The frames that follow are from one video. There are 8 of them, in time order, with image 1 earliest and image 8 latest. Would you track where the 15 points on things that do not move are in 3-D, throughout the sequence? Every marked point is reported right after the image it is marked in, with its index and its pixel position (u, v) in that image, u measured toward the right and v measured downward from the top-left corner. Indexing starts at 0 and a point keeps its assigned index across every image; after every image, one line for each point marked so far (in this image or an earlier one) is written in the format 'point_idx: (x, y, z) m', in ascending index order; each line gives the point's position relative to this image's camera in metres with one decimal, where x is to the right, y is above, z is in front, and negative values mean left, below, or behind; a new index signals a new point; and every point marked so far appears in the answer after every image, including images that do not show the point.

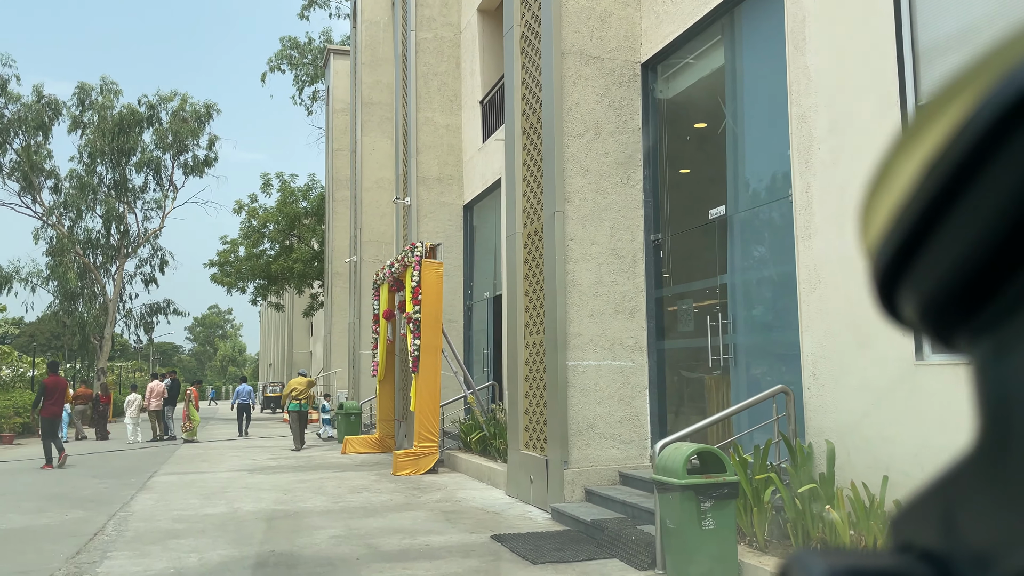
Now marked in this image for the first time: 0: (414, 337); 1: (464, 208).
0: (-1.7, -0.8, +13.6) m
1: (-1.1, +1.8, +17.9) m
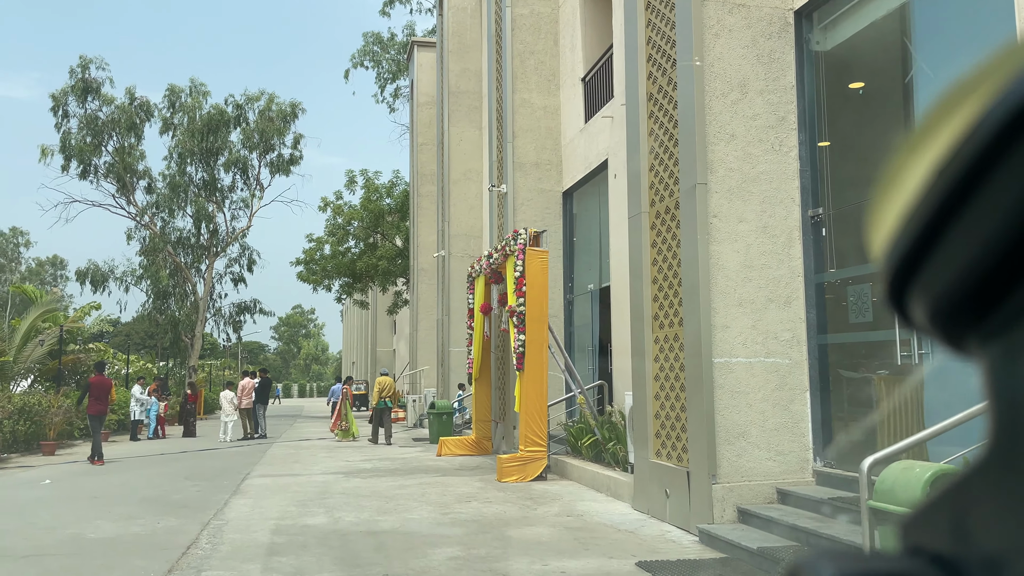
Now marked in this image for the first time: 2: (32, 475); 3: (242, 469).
0: (+0.1, -0.7, +12.5) m
1: (+1.1, +2.0, +16.7) m
2: (-8.5, -3.3, +14.1) m
3: (-5.1, -3.3, +14.9) m
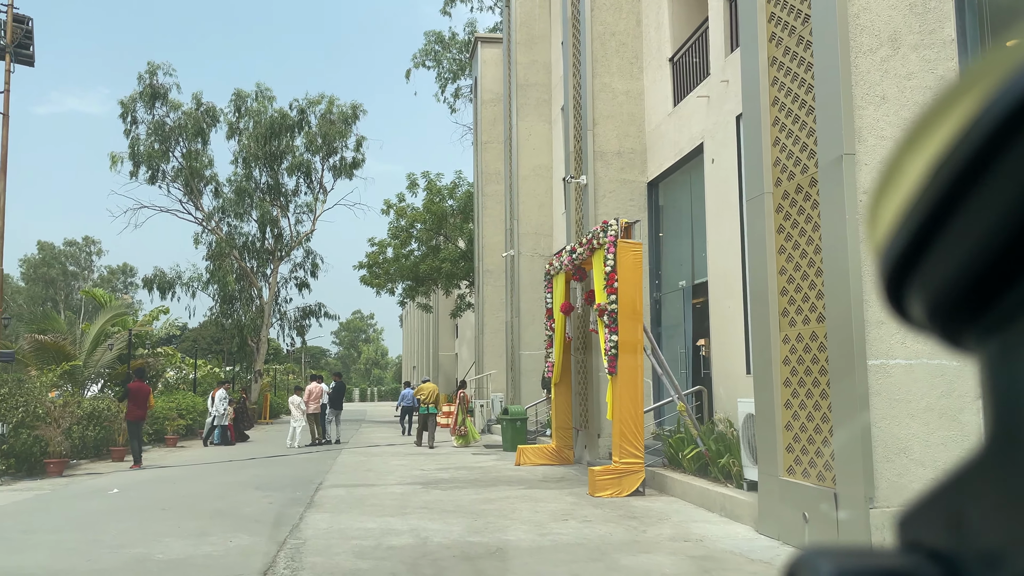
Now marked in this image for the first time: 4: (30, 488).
0: (+1.4, -0.6, +11.4) m
1: (+2.7, +2.0, +15.6) m
2: (-7.0, -3.3, +13.6) m
3: (-3.5, -3.3, +14.2) m
4: (-8.0, -3.3, +13.2) m
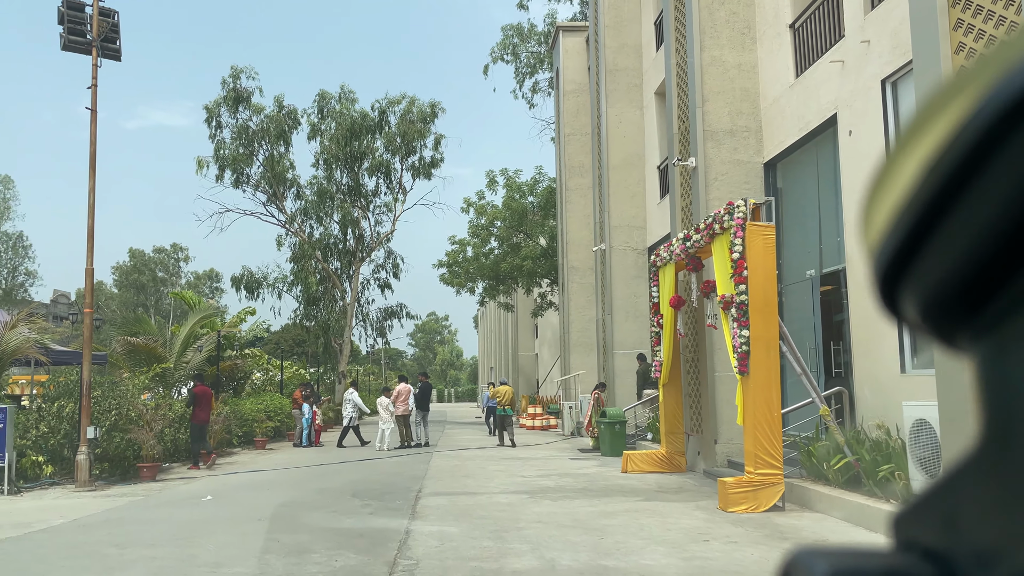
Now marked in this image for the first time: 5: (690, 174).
0: (+2.9, -0.5, +10.2) m
1: (+4.5, +2.2, +14.2) m
2: (-5.3, -3.3, +13.1) m
3: (-1.7, -3.3, +13.4) m
4: (-6.3, -3.3, +12.8) m
5: (+3.3, +2.1, +14.7) m
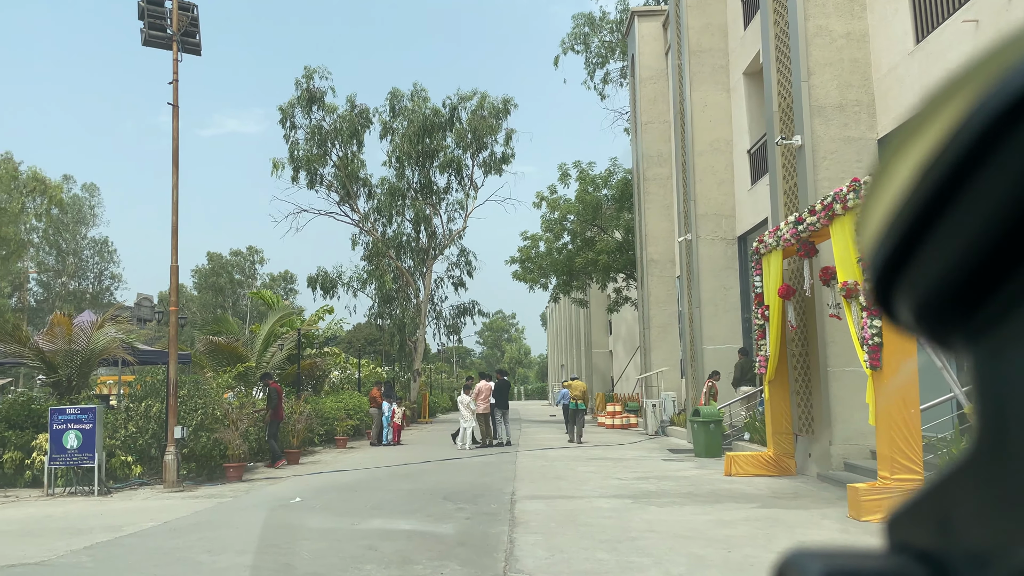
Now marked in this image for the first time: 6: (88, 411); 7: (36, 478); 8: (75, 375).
0: (+4.1, -0.3, +9.2) m
1: (+6.0, +2.4, +13.1) m
2: (-3.7, -3.2, +12.8) m
3: (-0.2, -3.2, +12.8) m
4: (-4.7, -3.2, +12.6) m
5: (+4.8, +2.3, +13.7) m
6: (-6.6, -1.9, +12.4) m
7: (-8.1, -3.2, +13.6) m
8: (-8.3, -1.7, +15.2) m
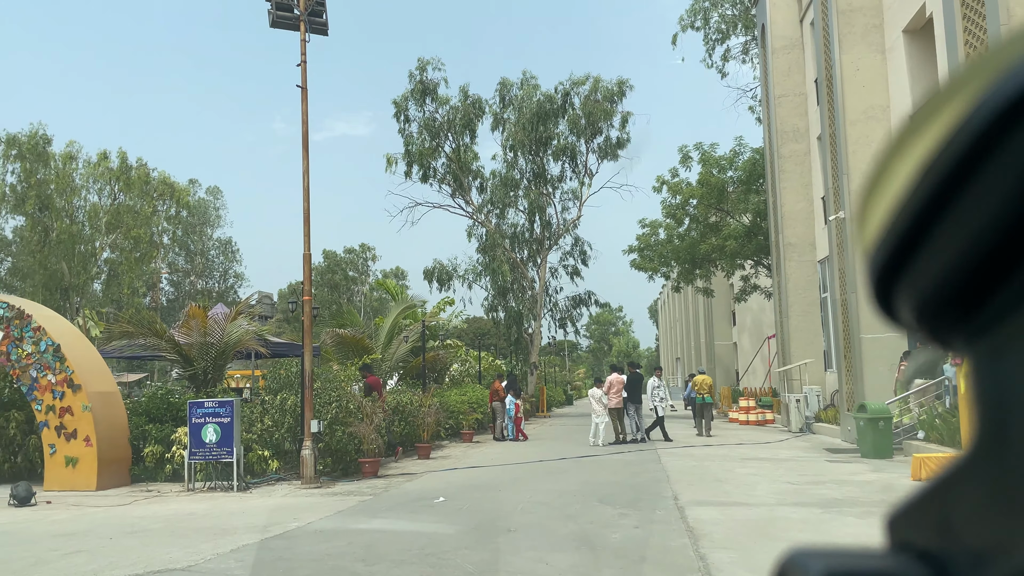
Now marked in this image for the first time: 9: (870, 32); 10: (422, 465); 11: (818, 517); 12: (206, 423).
0: (+5.9, 0.0, +7.4) m
1: (+8.2, +2.7, +11.0) m
2: (-1.4, -3.0, +12.1) m
3: (+2.1, -2.9, +11.6) m
4: (-2.5, -3.1, +12.0) m
5: (+7.1, +2.6, +11.8) m
6: (-4.3, -1.8, +12.1) m
7: (-5.7, -3.1, +13.4) m
8: (-5.7, -1.5, +15.0) m
9: (+8.8, +6.2, +19.5) m
10: (-1.8, -3.5, +15.9) m
11: (+3.4, -2.6, +8.8) m
12: (-4.7, -2.1, +12.2) m
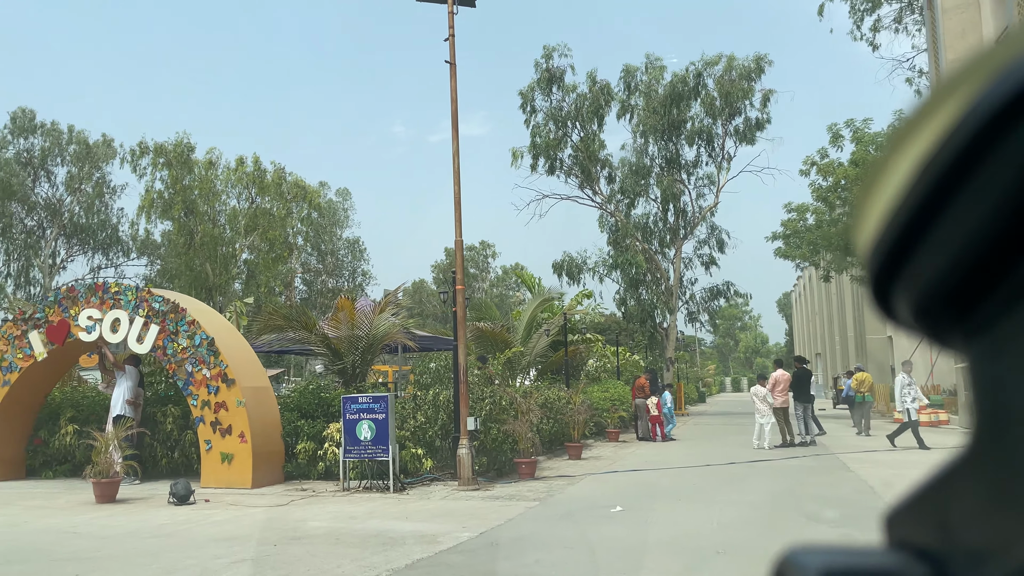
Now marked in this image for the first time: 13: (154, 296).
0: (+7.5, +0.3, +5.3) m
1: (+10.3, +3.1, +8.6) m
2: (+1.0, -2.8, +11.0) m
3: (+4.4, -2.6, +10.0) m
4: (0.0, -2.9, +11.1) m
5: (+9.3, +3.0, +9.4) m
6: (-1.9, -1.6, +11.4) m
7: (-3.0, -2.9, +12.9) m
8: (-2.8, -1.4, +14.5) m
9: (+12.0, +6.6, +16.8) m
10: (+1.2, -3.3, +14.9) m
11: (+5.3, -2.3, +7.0) m
12: (-2.2, -1.9, +11.5) m
13: (-5.7, -0.1, +12.6) m
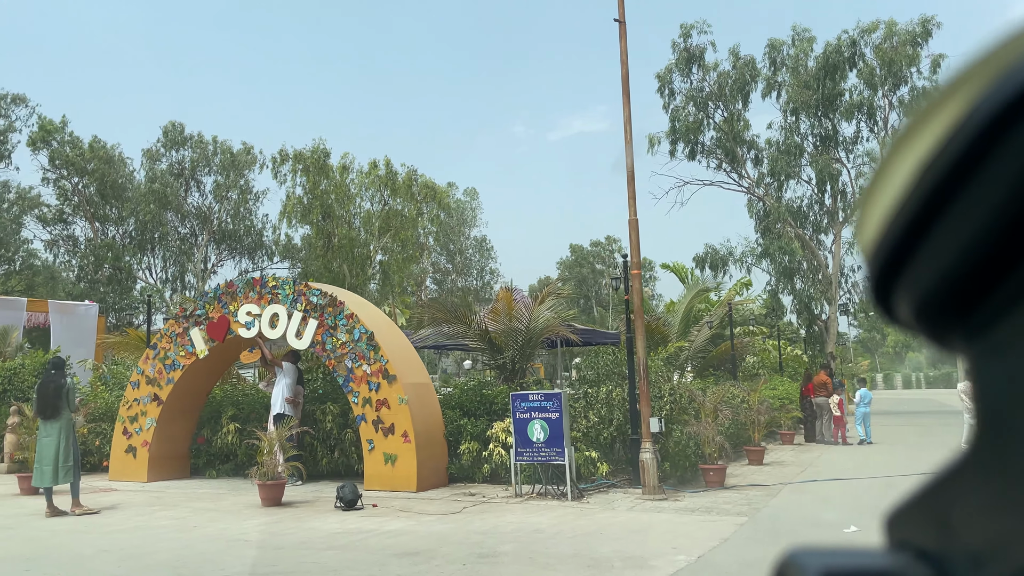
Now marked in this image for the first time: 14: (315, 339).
0: (+8.9, +0.6, +2.8) m
1: (+12.0, +3.5, +5.6) m
2: (+3.4, -2.6, +9.4) m
3: (+6.6, -2.3, +7.9) m
4: (+2.4, -2.6, +9.6) m
5: (+11.2, +3.4, +6.6) m
6: (+0.6, -1.4, +10.3) m
7: (-0.3, -2.8, +11.9) m
8: (+0.1, -1.2, +13.5) m
9: (+14.9, +7.2, +13.5) m
10: (+4.2, -3.0, +13.2) m
11: (+7.0, -2.0, +4.8) m
12: (+0.3, -1.7, +10.5) m
13: (-3.0, 0.0, +12.0) m
14: (-3.0, -0.8, +12.0) m
